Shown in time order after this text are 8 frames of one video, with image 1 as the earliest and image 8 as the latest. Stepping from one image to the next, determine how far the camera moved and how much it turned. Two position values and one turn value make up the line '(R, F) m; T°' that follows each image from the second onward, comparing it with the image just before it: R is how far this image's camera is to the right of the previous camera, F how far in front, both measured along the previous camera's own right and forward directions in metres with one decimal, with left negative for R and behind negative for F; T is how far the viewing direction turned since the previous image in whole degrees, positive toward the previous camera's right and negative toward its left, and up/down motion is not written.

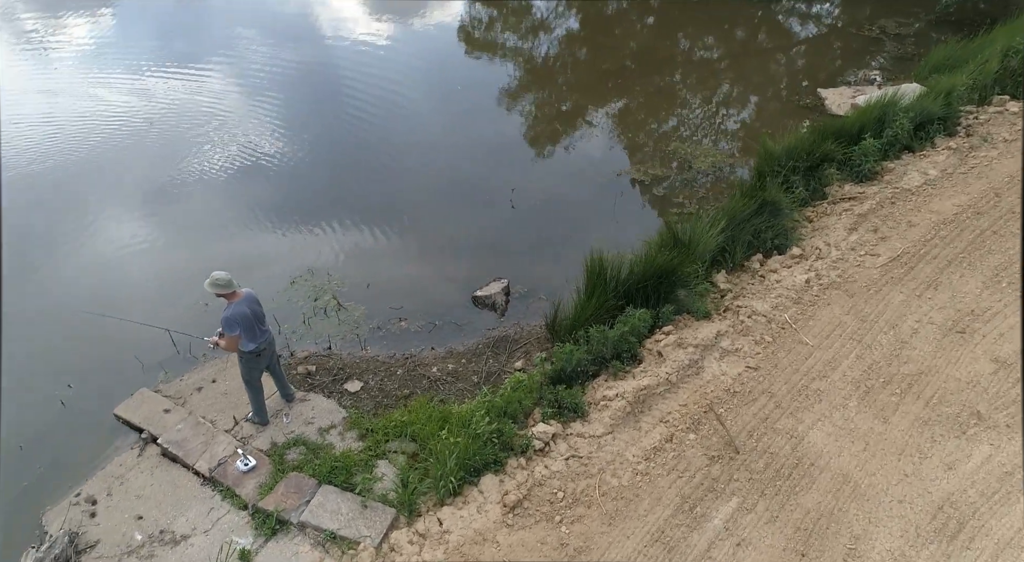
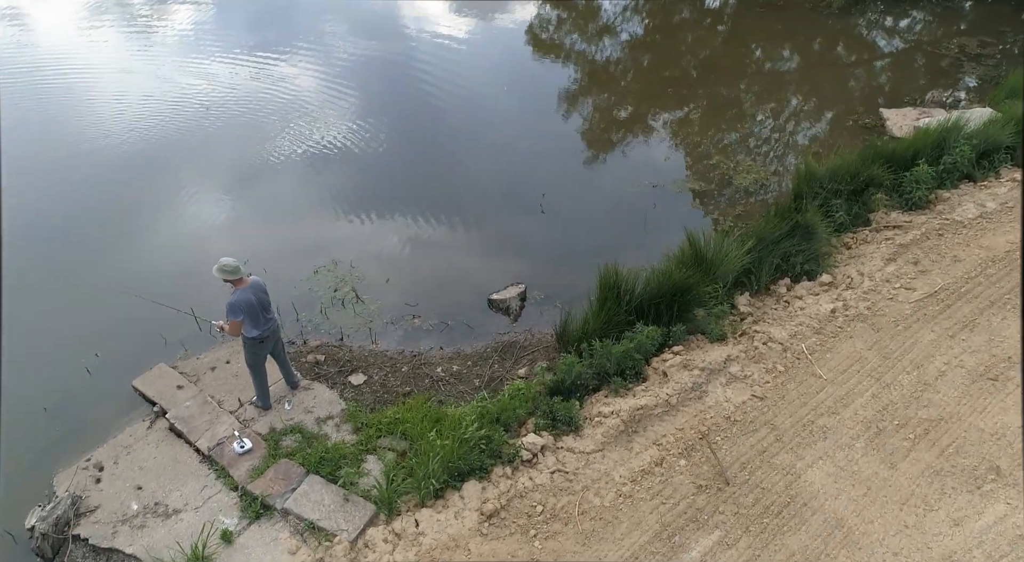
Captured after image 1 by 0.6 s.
(+0.5, +0.1) m; -5°
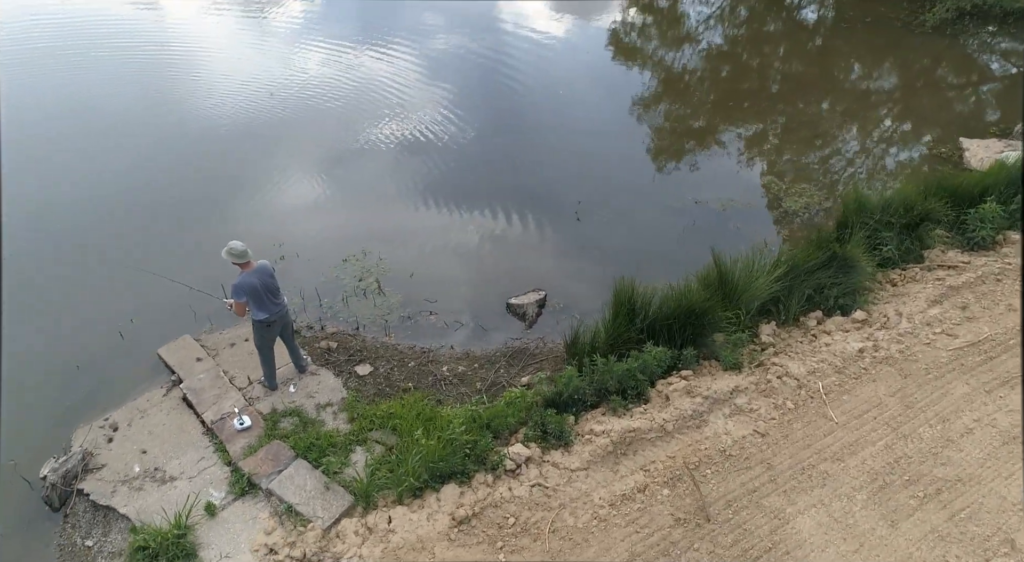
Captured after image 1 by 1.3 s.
(+0.6, +0.1) m; -6°
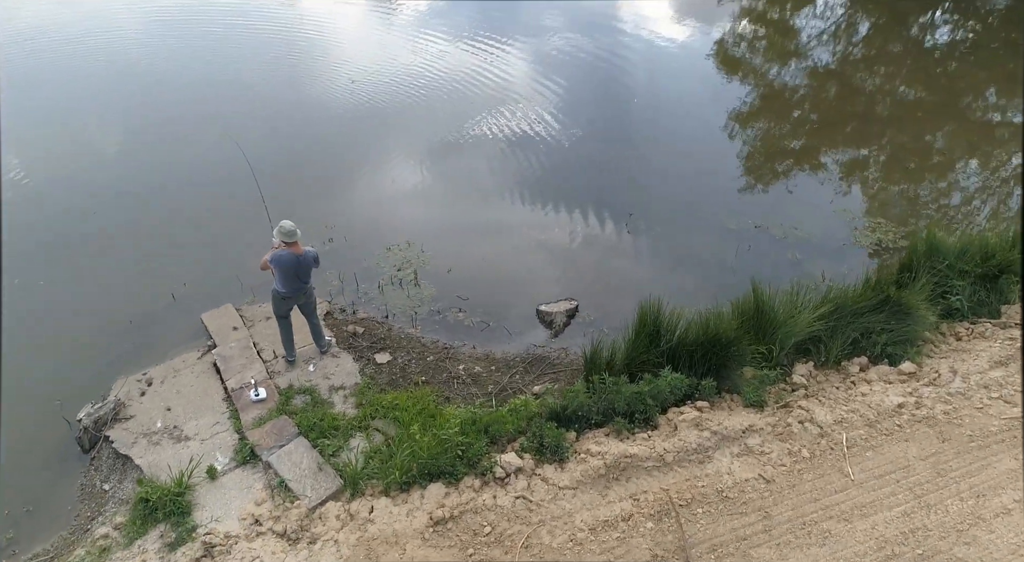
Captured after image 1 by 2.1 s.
(+0.6, +0.1) m; -7°
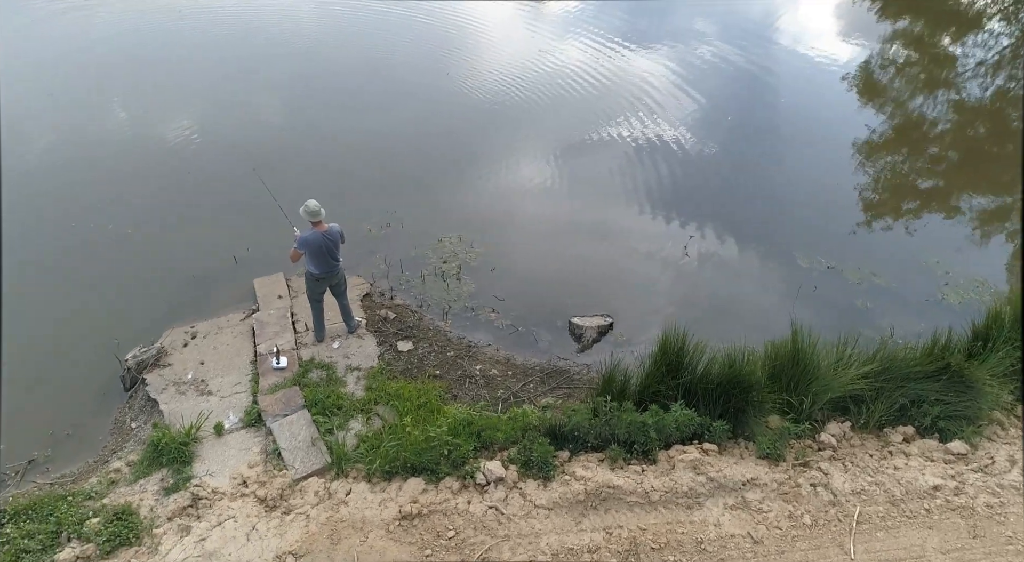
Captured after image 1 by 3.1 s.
(+0.8, +0.2) m; -9°
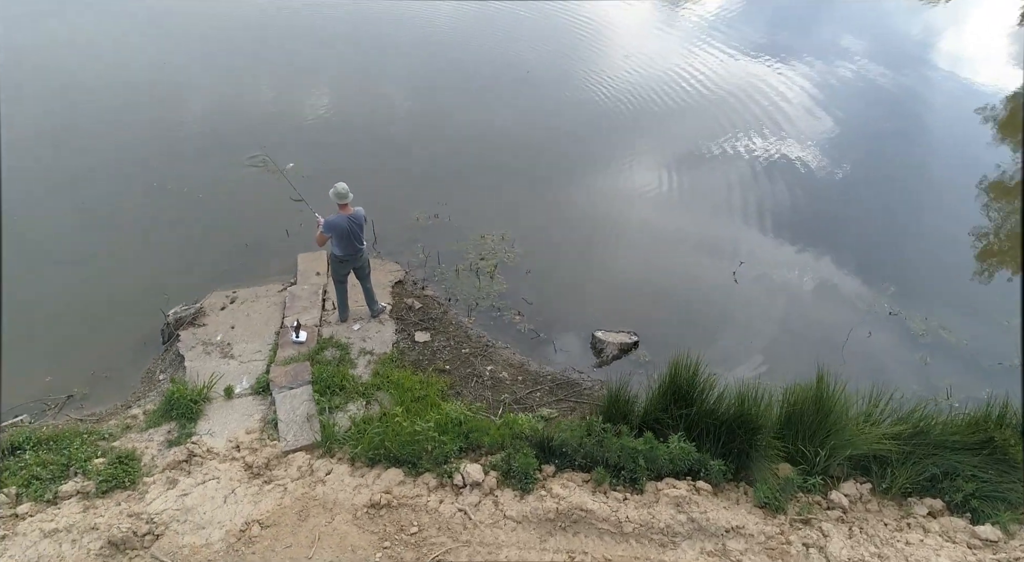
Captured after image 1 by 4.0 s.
(+0.7, +0.1) m; -8°
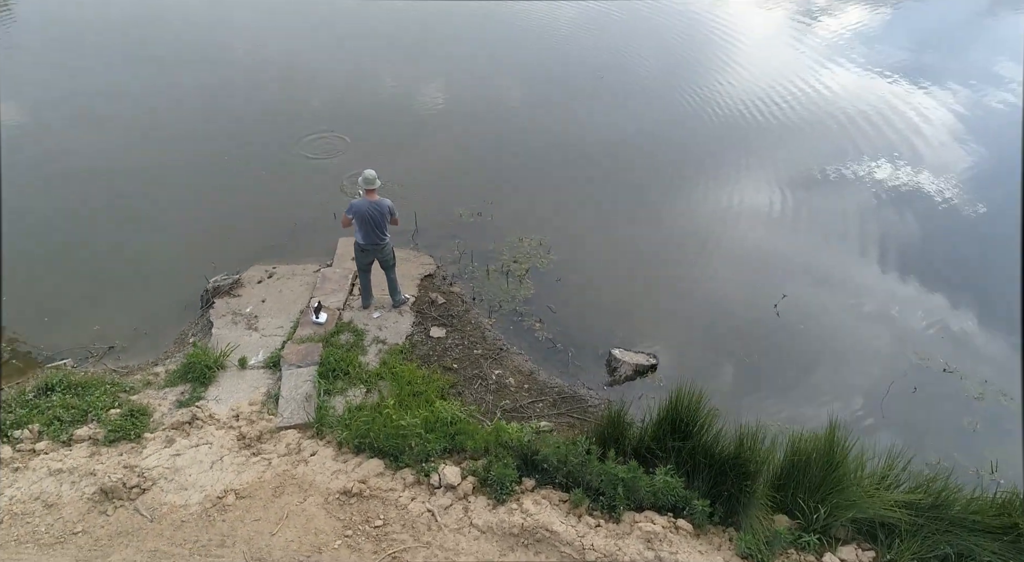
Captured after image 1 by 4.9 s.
(+0.7, +0.1) m; -8°
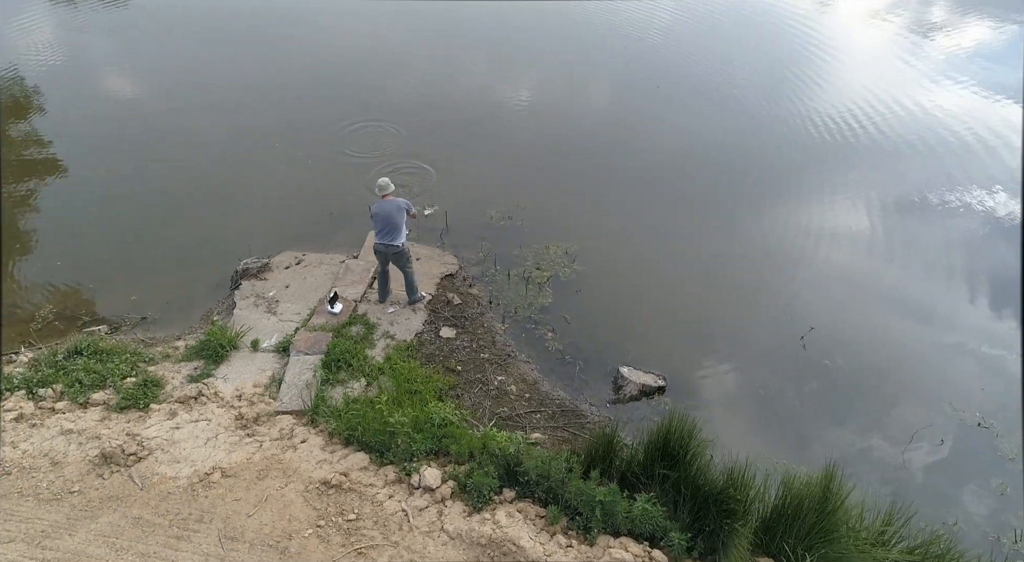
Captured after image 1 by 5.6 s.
(+0.6, +0.1) m; -6°
